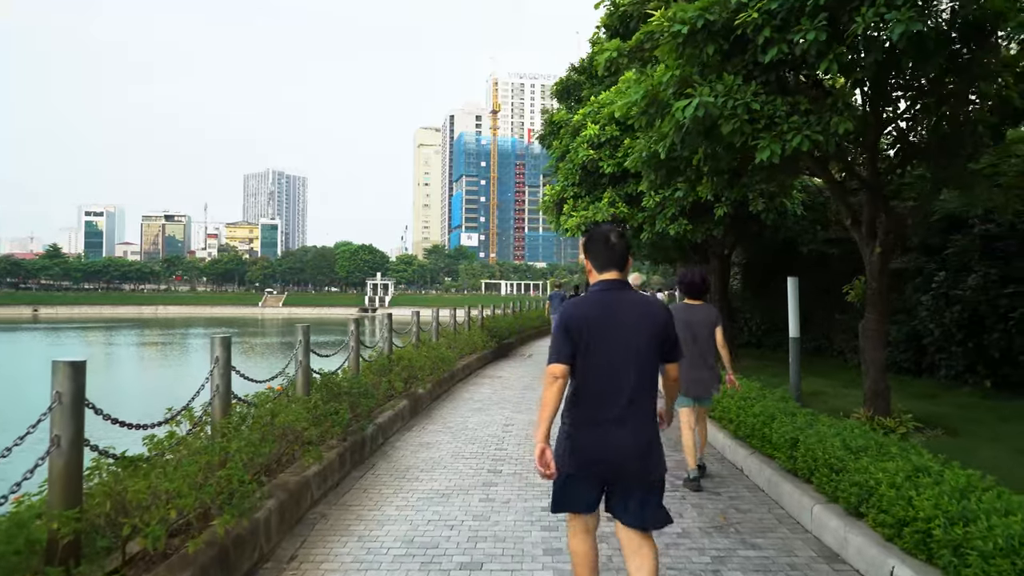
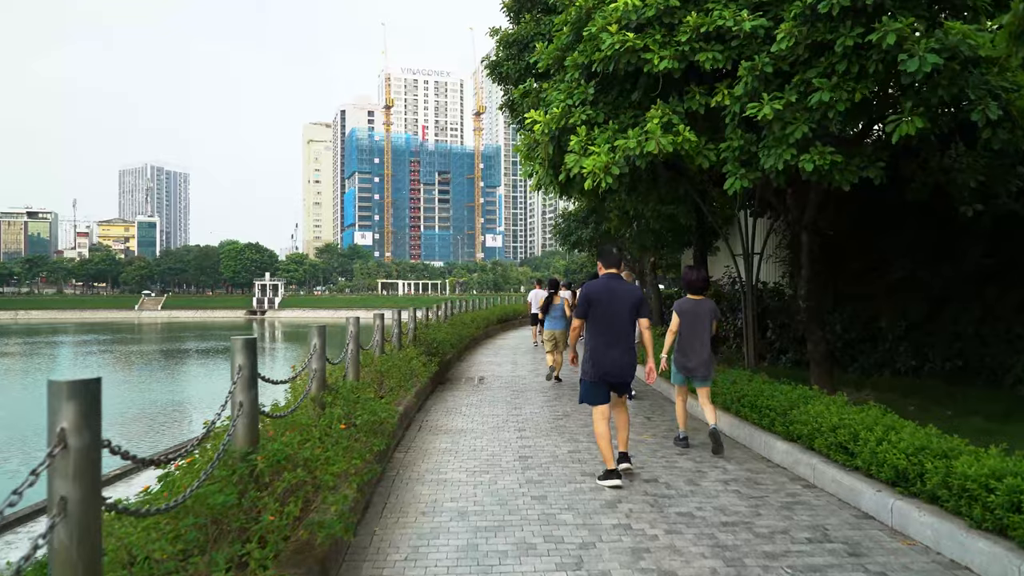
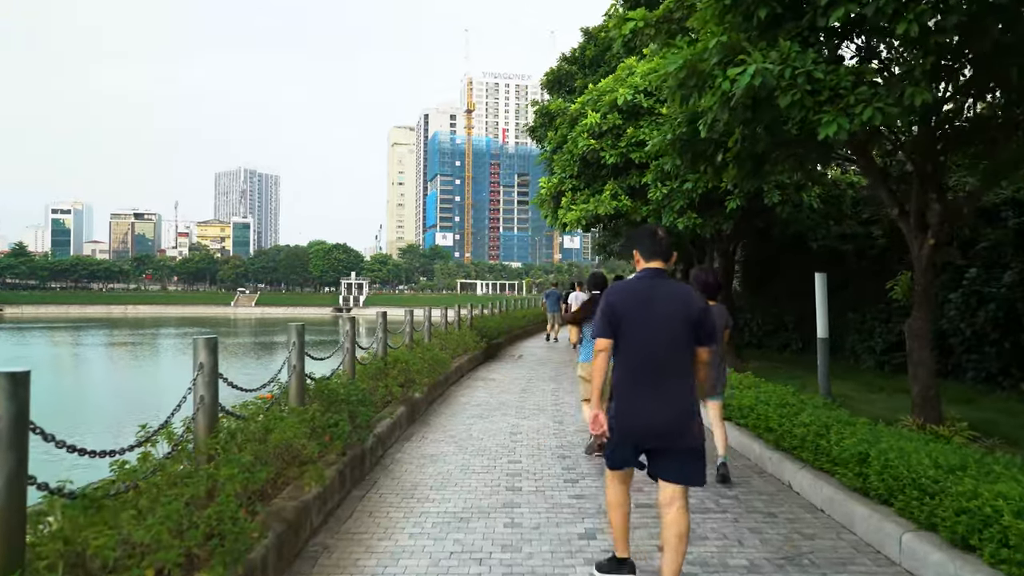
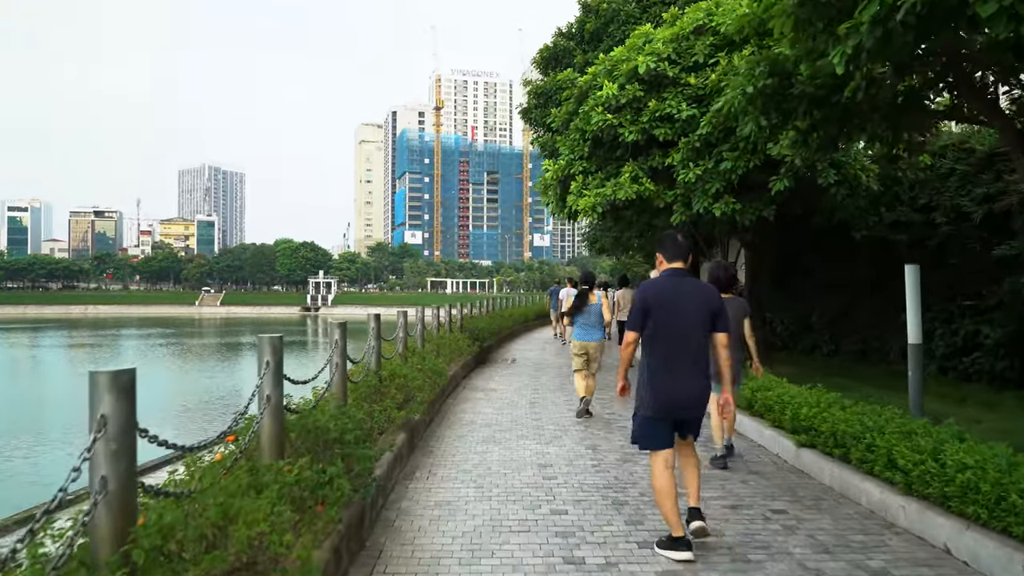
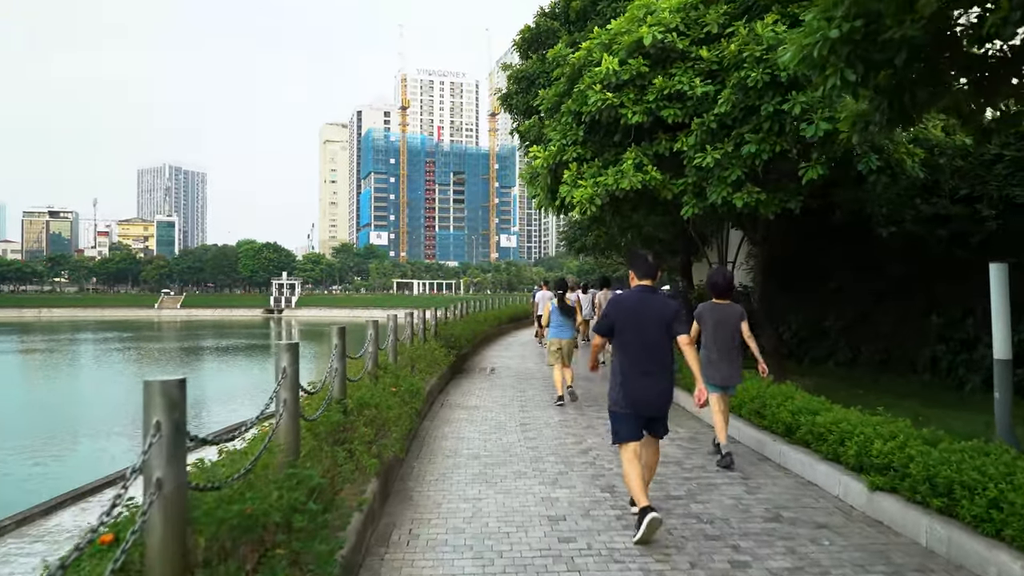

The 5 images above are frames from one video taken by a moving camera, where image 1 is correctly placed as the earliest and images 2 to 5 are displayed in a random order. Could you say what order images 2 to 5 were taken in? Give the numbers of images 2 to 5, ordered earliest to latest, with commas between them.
3, 4, 5, 2
